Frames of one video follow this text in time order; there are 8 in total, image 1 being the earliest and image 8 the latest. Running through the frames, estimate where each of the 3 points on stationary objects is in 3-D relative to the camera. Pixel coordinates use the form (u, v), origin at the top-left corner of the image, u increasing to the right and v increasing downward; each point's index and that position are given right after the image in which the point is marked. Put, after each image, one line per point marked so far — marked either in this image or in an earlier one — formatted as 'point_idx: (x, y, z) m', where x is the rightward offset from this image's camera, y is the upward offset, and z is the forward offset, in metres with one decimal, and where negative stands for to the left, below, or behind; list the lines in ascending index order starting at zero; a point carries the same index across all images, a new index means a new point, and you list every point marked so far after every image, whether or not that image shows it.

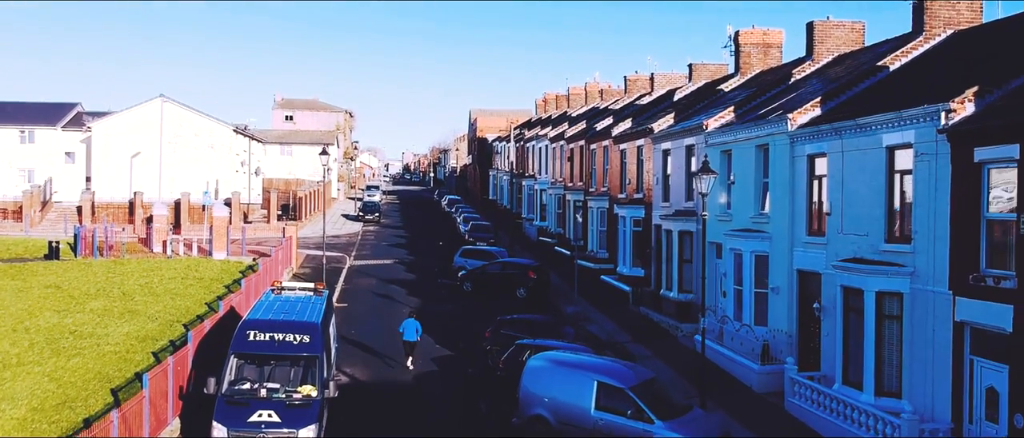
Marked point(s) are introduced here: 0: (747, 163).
0: (+5.4, +1.2, +19.7) m
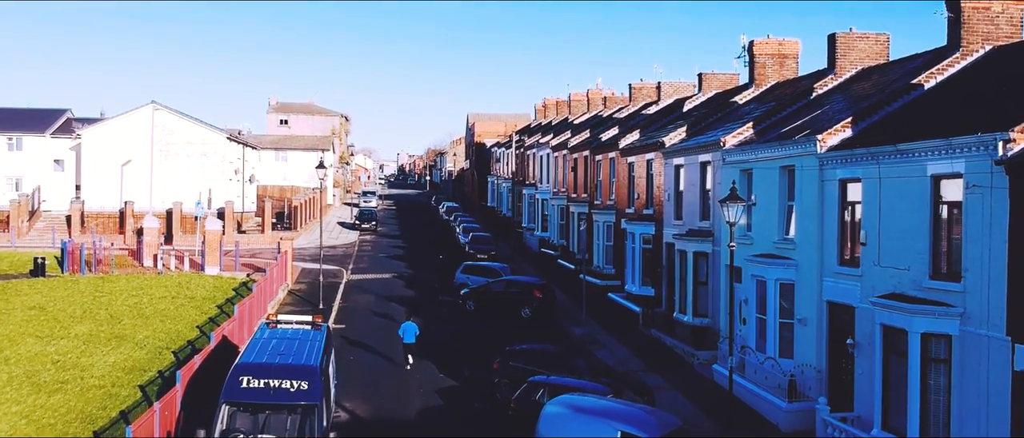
0: (+5.6, +0.7, +18.7) m
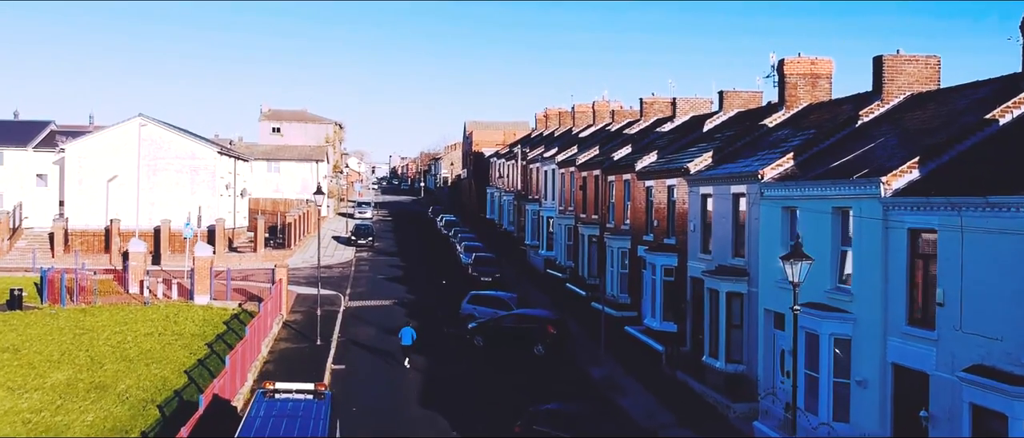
0: (+6.1, -0.2, +16.9) m
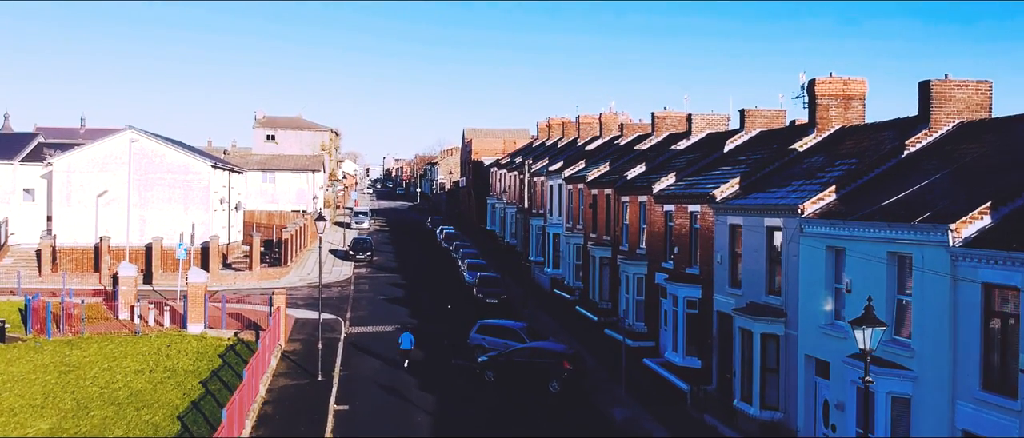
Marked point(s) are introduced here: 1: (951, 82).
0: (+6.5, -1.0, +15.5) m
1: (+9.4, +2.9, +18.4) m
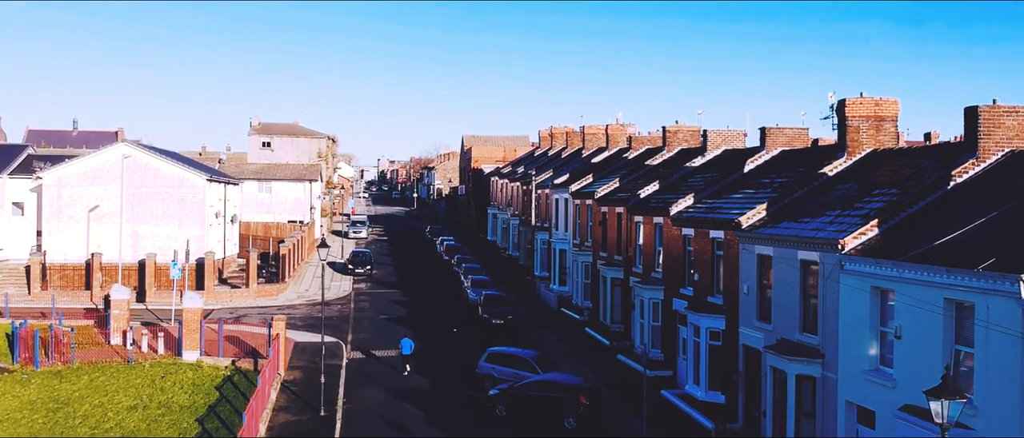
0: (+6.9, -1.7, +14.3) m
1: (+9.8, +2.2, +17.2) m
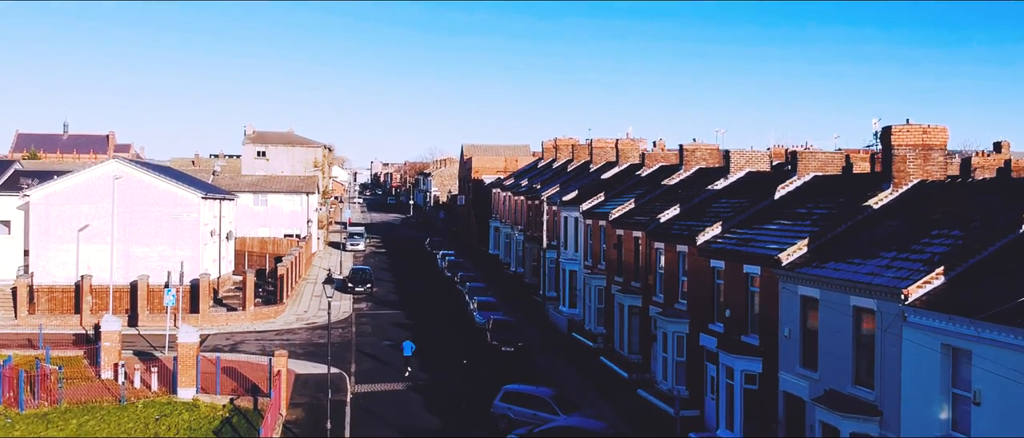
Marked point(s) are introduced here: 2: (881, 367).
0: (+7.5, -2.5, +12.8) m
1: (+10.3, +1.4, +15.8) m
2: (+7.0, -2.8, +16.1) m
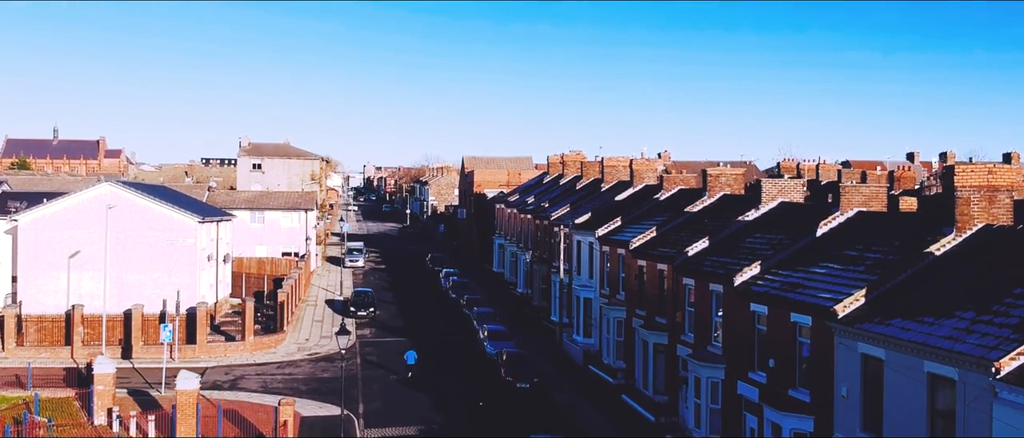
0: (+8.3, -3.6, +11.2) m
1: (+11.1, +0.4, +14.2) m
2: (+7.7, -3.8, +14.6) m
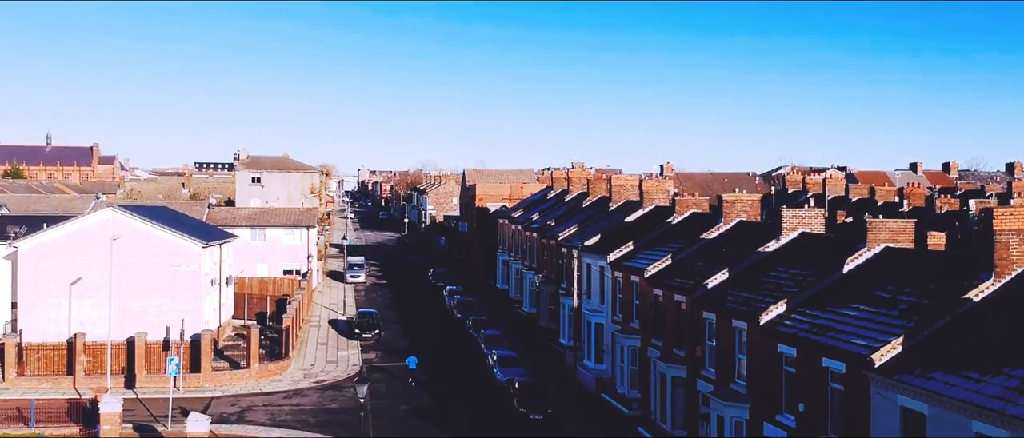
0: (+8.9, -4.5, +10.7) m
1: (+11.7, -0.6, +13.7) m
2: (+8.3, -4.8, +14.0) m
